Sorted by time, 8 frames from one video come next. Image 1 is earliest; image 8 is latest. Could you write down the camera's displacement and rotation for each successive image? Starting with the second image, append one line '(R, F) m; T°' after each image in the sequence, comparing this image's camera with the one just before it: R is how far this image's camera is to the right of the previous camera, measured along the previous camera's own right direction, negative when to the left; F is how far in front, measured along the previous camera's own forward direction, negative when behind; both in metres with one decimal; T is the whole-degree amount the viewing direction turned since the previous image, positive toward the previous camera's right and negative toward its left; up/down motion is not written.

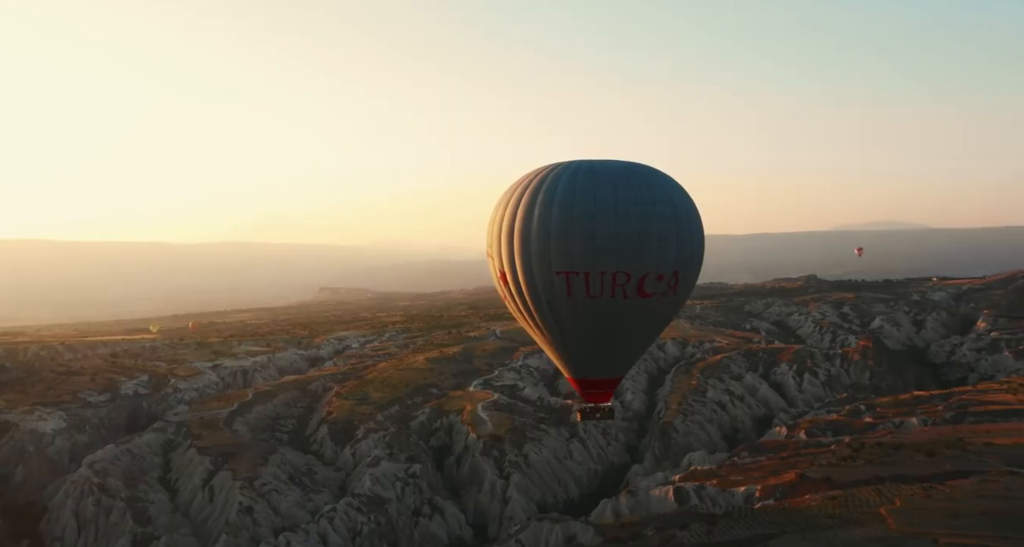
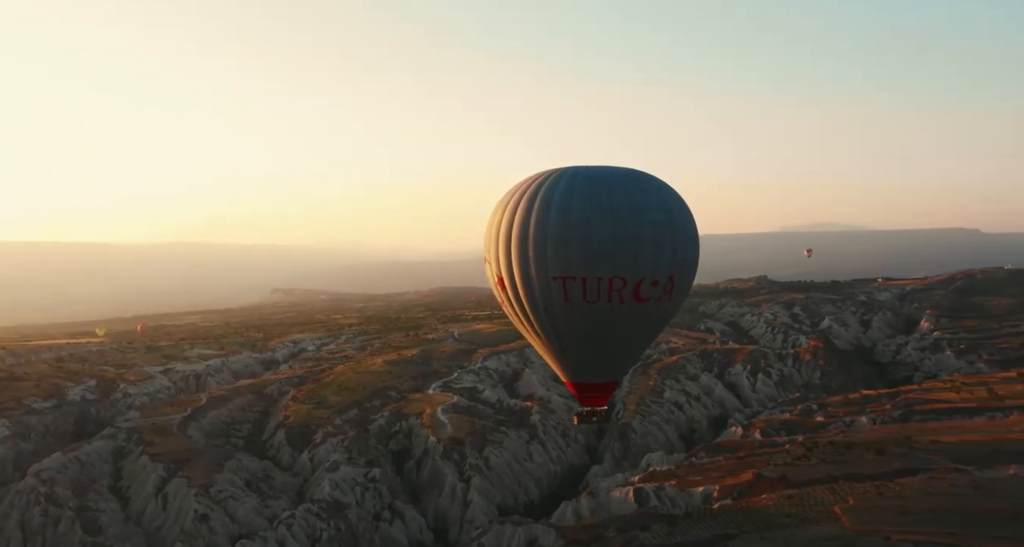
(-1.2, +0.2) m; +4°
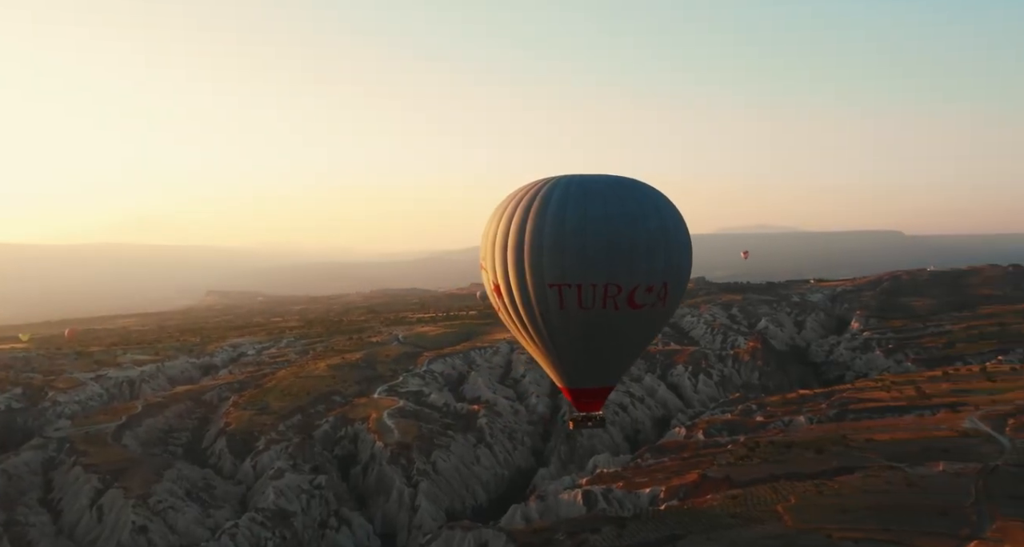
(-1.5, +0.4) m; +5°
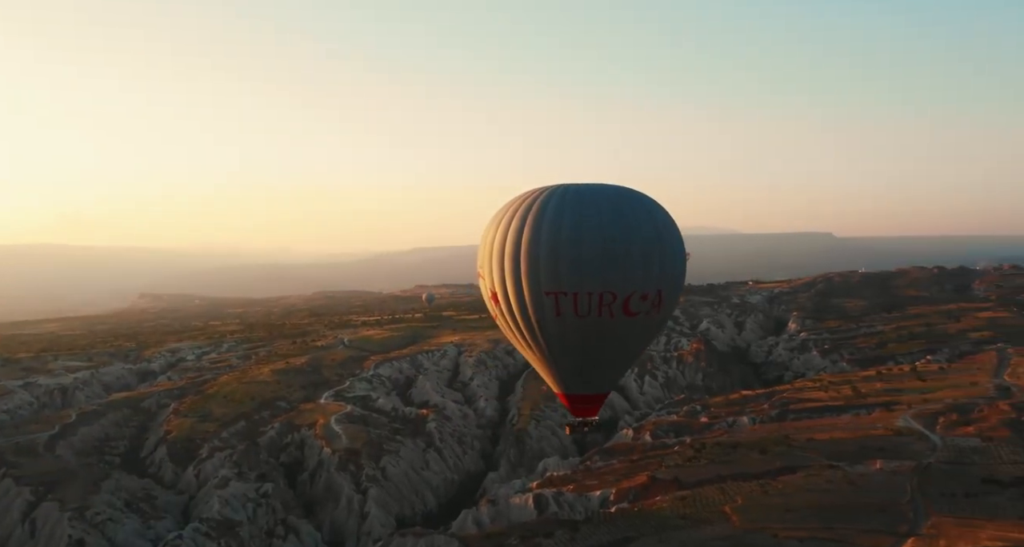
(-1.3, +0.4) m; +5°
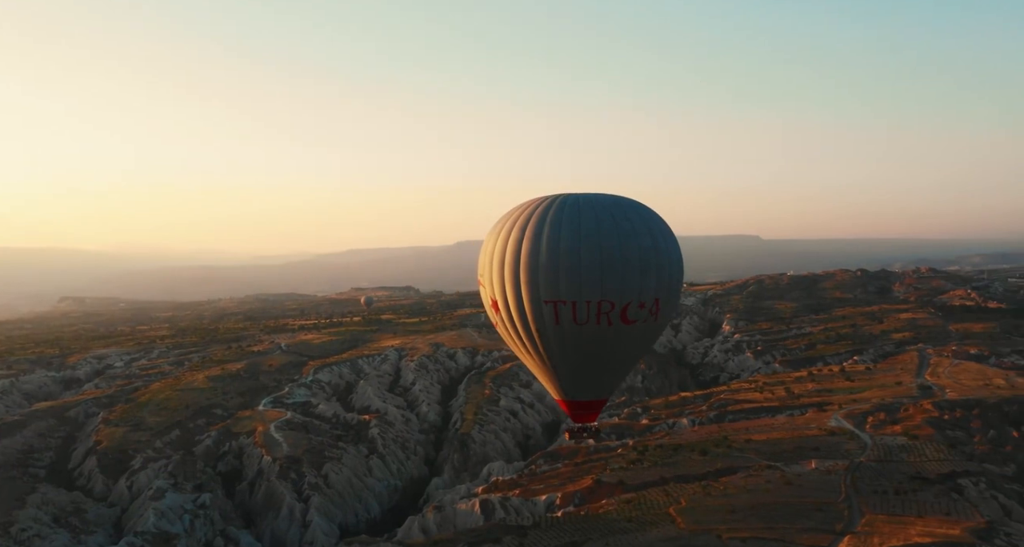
(-1.4, +0.6) m; +5°
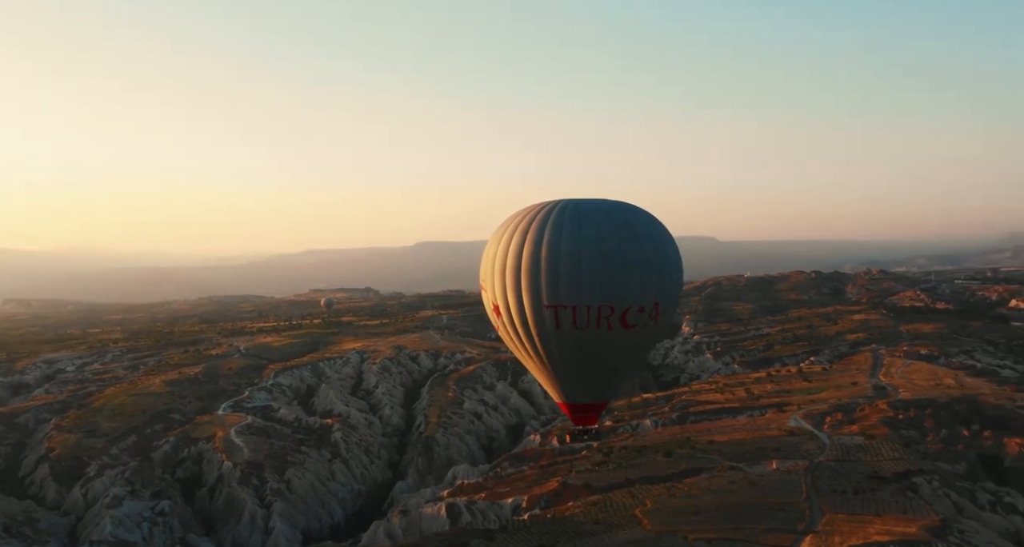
(-0.8, +0.5) m; +3°
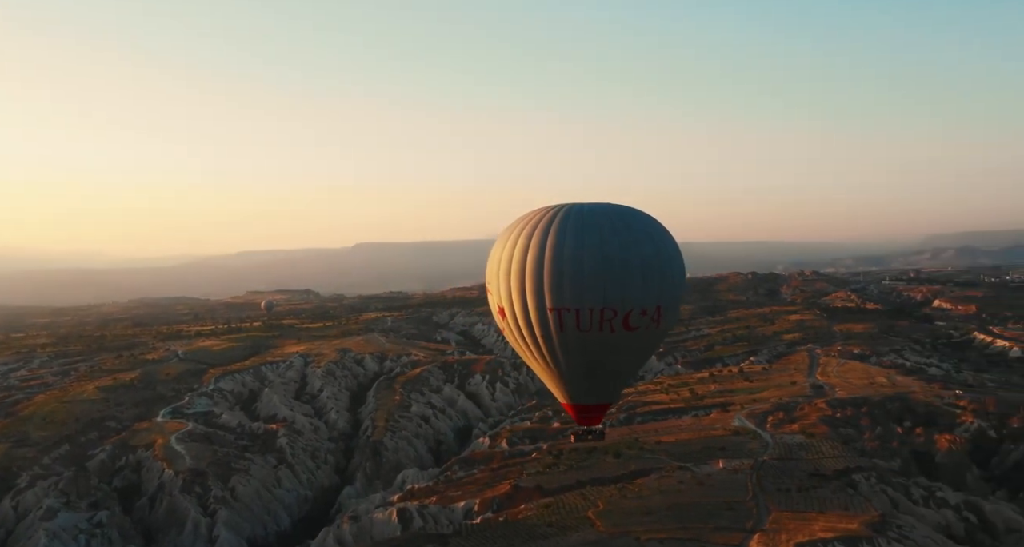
(-1.1, +0.8) m; +4°
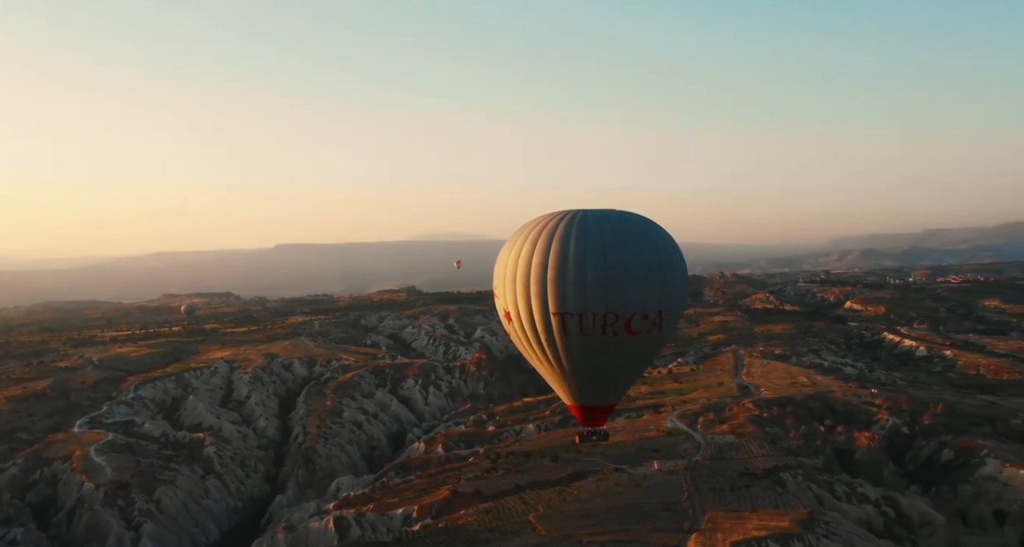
(-1.3, +1.1) m; +5°
